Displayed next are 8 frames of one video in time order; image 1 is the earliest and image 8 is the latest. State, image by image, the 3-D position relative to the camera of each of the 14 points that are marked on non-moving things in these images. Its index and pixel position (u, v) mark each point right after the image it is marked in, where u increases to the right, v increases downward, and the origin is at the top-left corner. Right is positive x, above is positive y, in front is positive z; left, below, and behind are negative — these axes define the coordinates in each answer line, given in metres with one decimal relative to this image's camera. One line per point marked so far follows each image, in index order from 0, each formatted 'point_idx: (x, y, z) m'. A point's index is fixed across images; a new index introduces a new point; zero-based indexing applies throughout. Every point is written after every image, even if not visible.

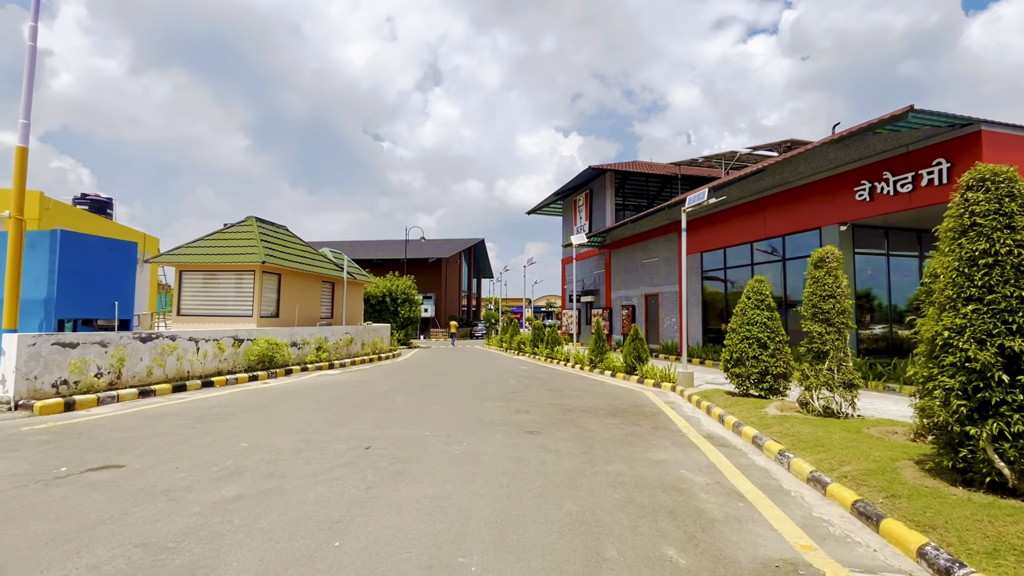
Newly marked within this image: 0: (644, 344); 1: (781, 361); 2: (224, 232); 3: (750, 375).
0: (+3.7, -1.6, +13.4) m
1: (+4.5, -1.3, +8.1) m
2: (-9.5, +1.9, +15.9) m
3: (+4.1, -1.5, +8.3) m
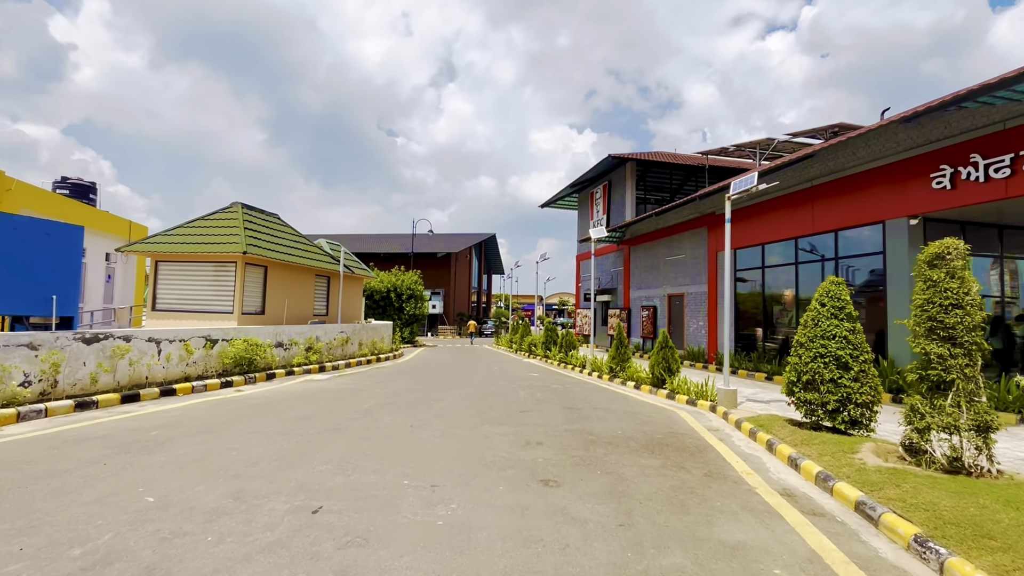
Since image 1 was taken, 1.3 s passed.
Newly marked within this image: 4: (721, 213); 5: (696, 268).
0: (+3.9, -1.6, +11.6) m
1: (+4.6, -1.3, +6.3) m
2: (-9.1, +2.1, +14.4) m
3: (+4.2, -1.5, +6.5) m
4: (+7.5, +2.7, +17.4) m
5: (+7.1, +0.8, +18.7) m
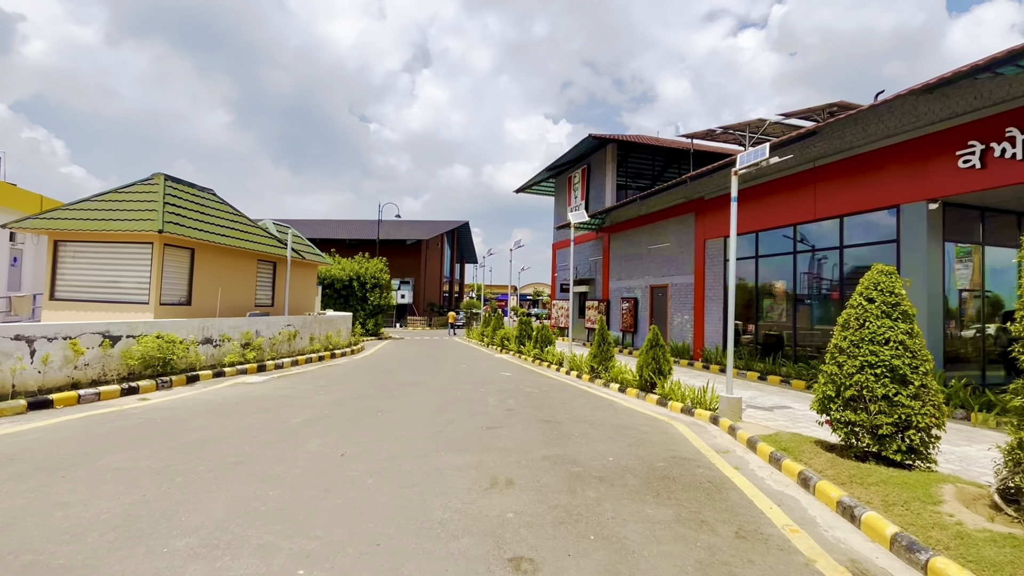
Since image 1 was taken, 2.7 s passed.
0: (+3.3, -1.4, +10.2) m
1: (+4.3, -1.2, +4.9) m
2: (-9.9, +2.4, +12.2) m
3: (+3.8, -1.5, +5.1) m
4: (+6.6, +3.0, +16.0) m
5: (+6.1, +1.1, +17.4) m
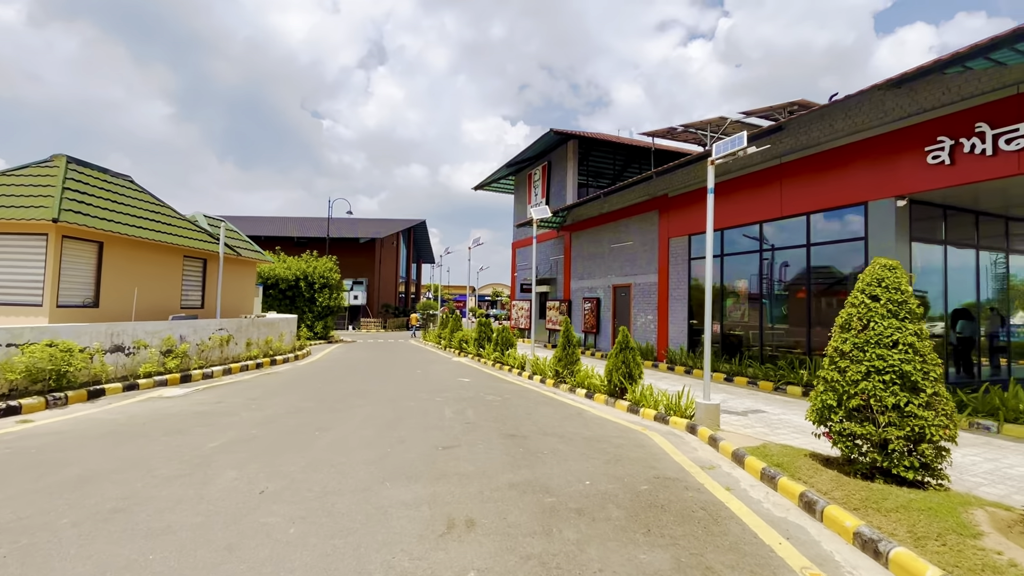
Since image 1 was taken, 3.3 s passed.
0: (+2.5, -1.3, +9.5) m
1: (+3.9, -1.2, +4.4) m
2: (-10.8, +2.4, +10.4) m
3: (+3.5, -1.4, +4.5) m
4: (+5.3, +3.0, +15.7) m
5: (+4.7, +1.1, +17.0) m
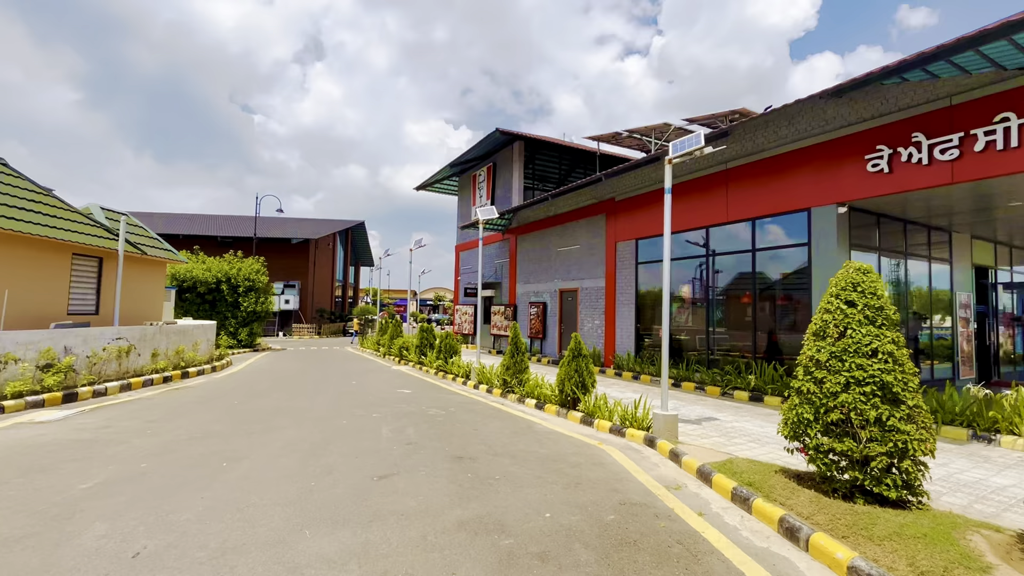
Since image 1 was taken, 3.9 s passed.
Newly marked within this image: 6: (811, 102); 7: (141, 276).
0: (+1.5, -1.4, +9.1) m
1: (+3.5, -1.2, +4.1) m
2: (-11.8, +2.4, +8.4) m
3: (+3.0, -1.5, +4.2) m
4: (+3.5, +2.9, +15.5) m
5: (+2.8, +1.0, +16.7) m
6: (+6.3, +3.9, +10.2) m
7: (-10.6, +0.3, +13.8) m
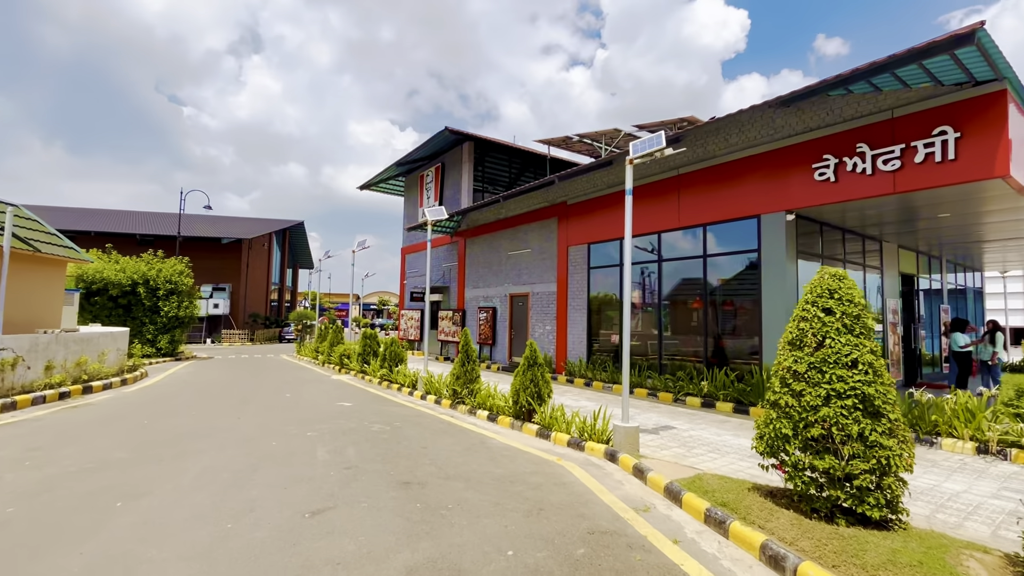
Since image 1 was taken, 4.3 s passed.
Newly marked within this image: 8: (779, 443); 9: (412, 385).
0: (+0.6, -1.5, +8.6) m
1: (+3.2, -1.3, +3.9) m
2: (-12.5, +2.4, +6.5) m
3: (+2.7, -1.5, +3.9) m
4: (+2.0, +2.7, +15.3) m
5: (+1.1, +0.8, +16.4) m
6: (+5.3, +3.8, +10.3) m
7: (-11.9, +0.3, +12.0) m
8: (+2.4, -1.4, +4.3) m
9: (-2.6, -2.5, +12.6) m
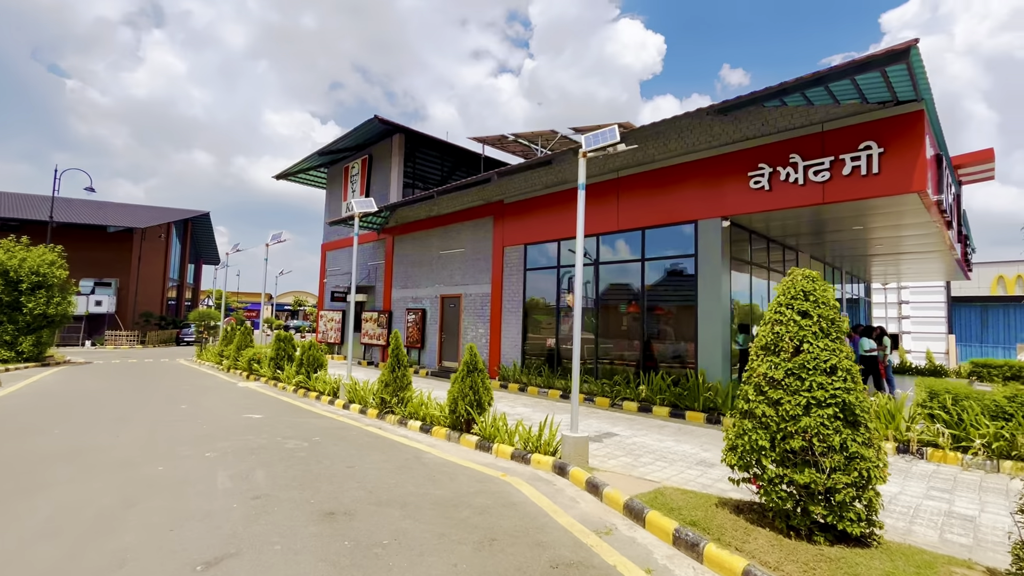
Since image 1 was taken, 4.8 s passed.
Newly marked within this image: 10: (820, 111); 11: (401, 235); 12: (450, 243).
0: (-0.4, -1.5, +8.0) m
1: (+2.9, -1.3, +3.8) m
2: (-12.9, +2.7, +3.9) m
3: (+2.4, -1.5, +3.7) m
4: (0.0, +2.6, +14.8) m
5: (-1.1, +0.8, +15.8) m
6: (+4.0, +3.7, +10.4) m
7: (-13.2, +0.5, +9.4) m
8: (+2.0, -1.4, +4.0) m
9: (-4.2, -2.4, +11.4) m
10: (+5.7, +3.3, +8.9) m
11: (-4.4, +2.1, +19.1) m
12: (-2.1, +1.5, +16.9) m
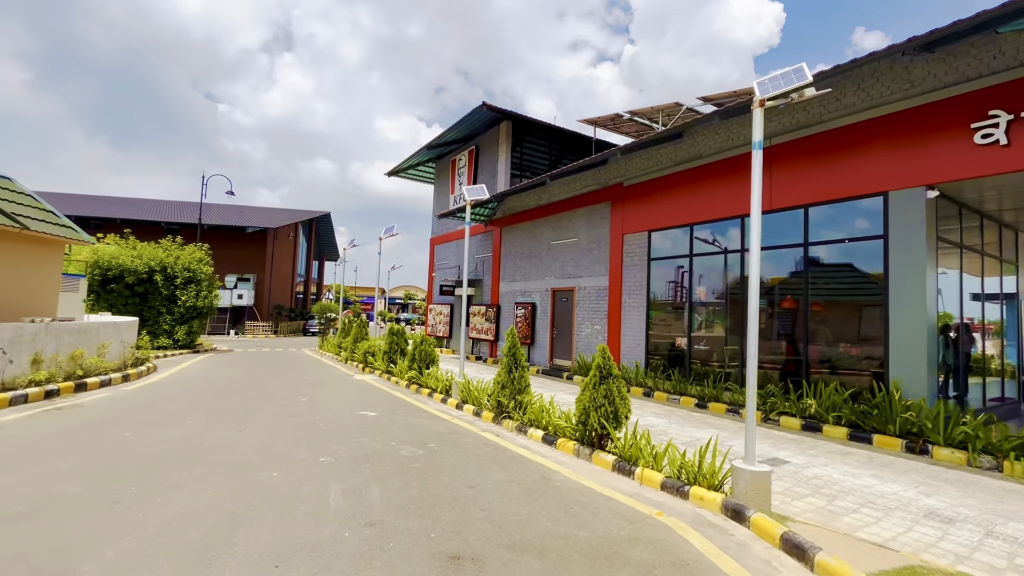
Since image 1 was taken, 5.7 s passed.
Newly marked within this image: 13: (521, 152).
0: (+1.5, -1.4, +6.7) m
1: (+3.9, -1.2, +1.9) m
2: (-11.6, +2.7, +5.2) m
3: (+3.4, -1.4, +1.9) m
4: (+3.3, +2.9, +13.3) m
5: (+2.4, +1.0, +14.4) m
6: (+6.4, +3.8, +8.1) m
7: (-10.7, +0.6, +10.7) m
8: (+3.1, -1.3, +2.3) m
9: (-1.5, -2.3, +10.8) m
10: (+7.7, +3.4, +6.3) m
11: (-0.1, +2.3, +18.4) m
12: (+1.6, +1.8, +15.7) m
13: (+0.4, +5.4, +19.3) m
